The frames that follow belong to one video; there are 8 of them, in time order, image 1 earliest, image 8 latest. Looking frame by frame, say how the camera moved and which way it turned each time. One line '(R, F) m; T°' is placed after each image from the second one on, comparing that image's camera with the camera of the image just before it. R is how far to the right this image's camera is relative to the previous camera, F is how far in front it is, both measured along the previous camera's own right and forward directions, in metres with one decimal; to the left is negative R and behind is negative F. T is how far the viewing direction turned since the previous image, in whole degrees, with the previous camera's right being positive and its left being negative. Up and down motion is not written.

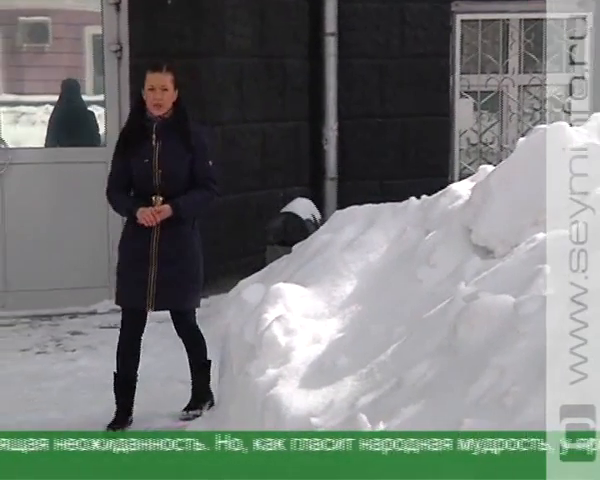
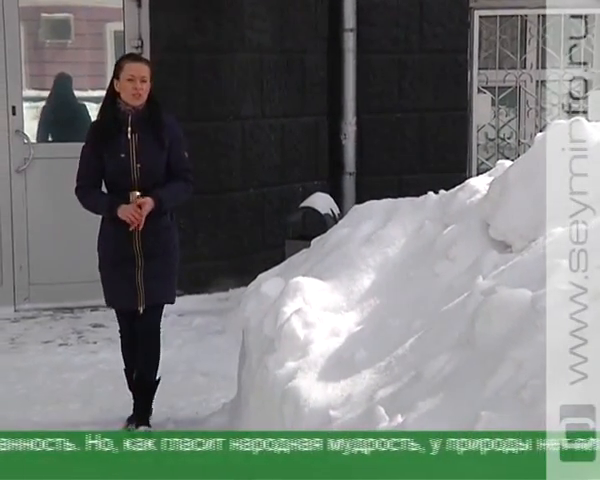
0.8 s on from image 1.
(0.0, 0.0) m; -1°
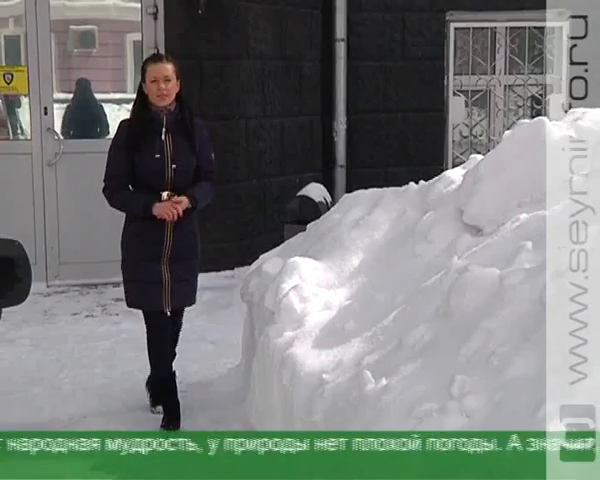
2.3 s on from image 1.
(0.0, -0.4) m; 0°
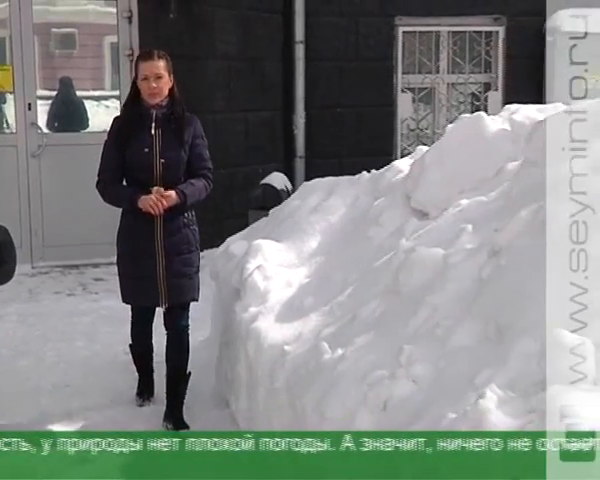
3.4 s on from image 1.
(0.0, -0.4) m; +2°
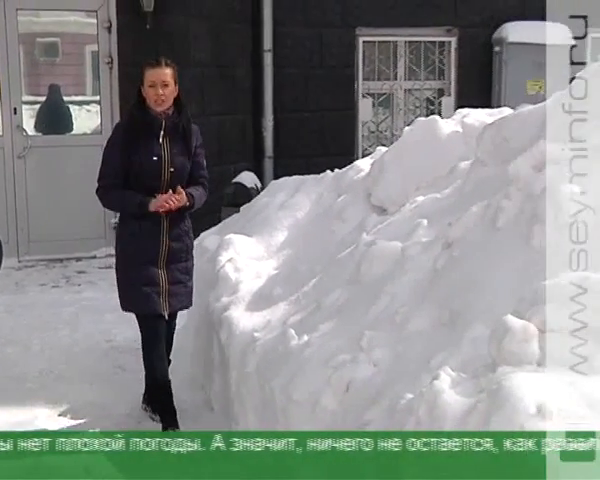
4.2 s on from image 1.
(0.0, -0.3) m; +2°
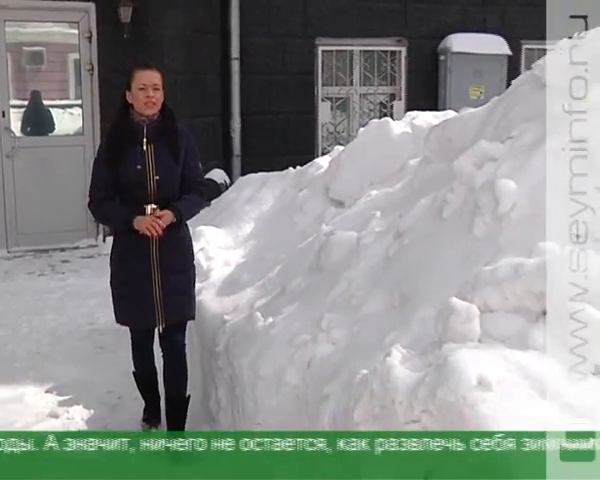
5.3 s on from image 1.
(0.0, -0.4) m; +2°
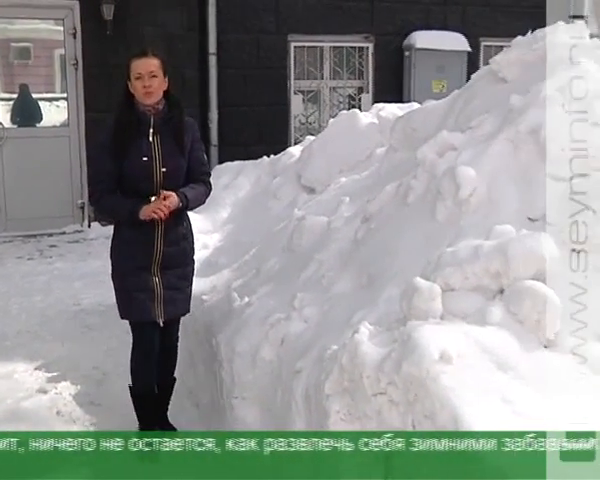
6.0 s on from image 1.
(0.0, -0.3) m; +1°
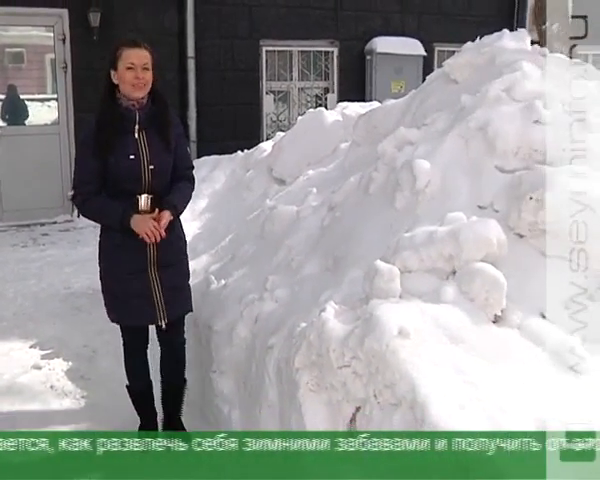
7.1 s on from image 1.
(0.0, -0.5) m; +1°
